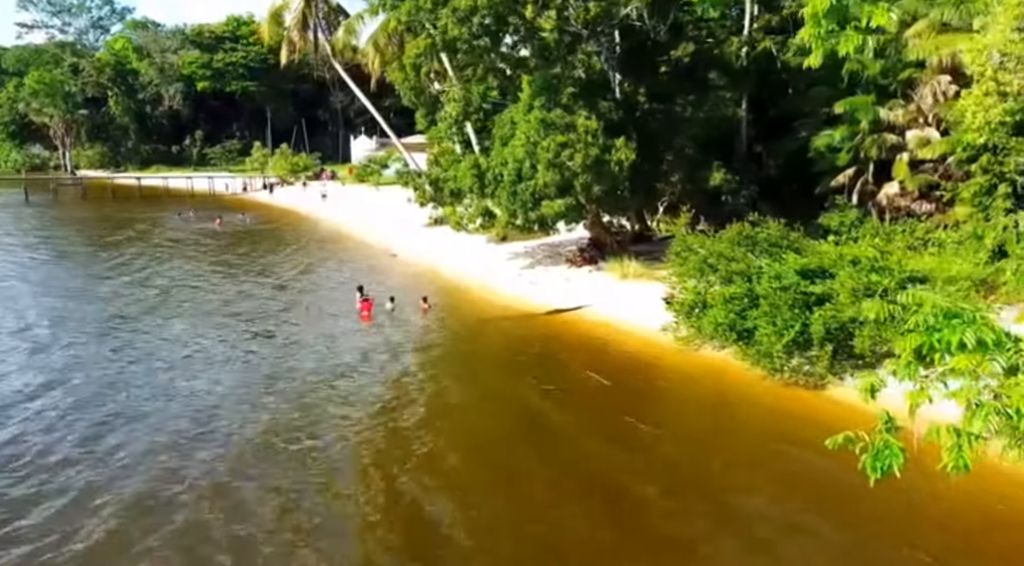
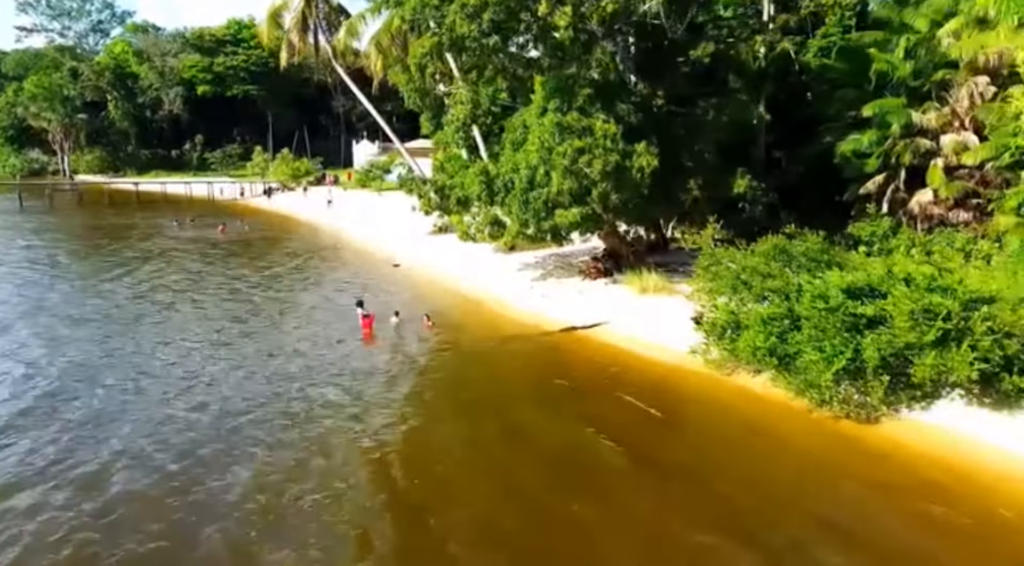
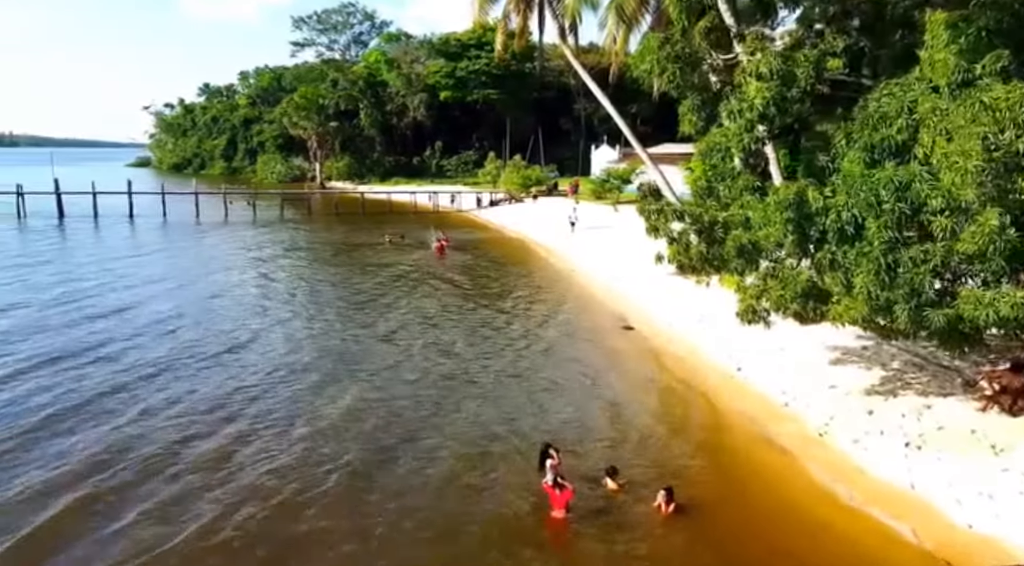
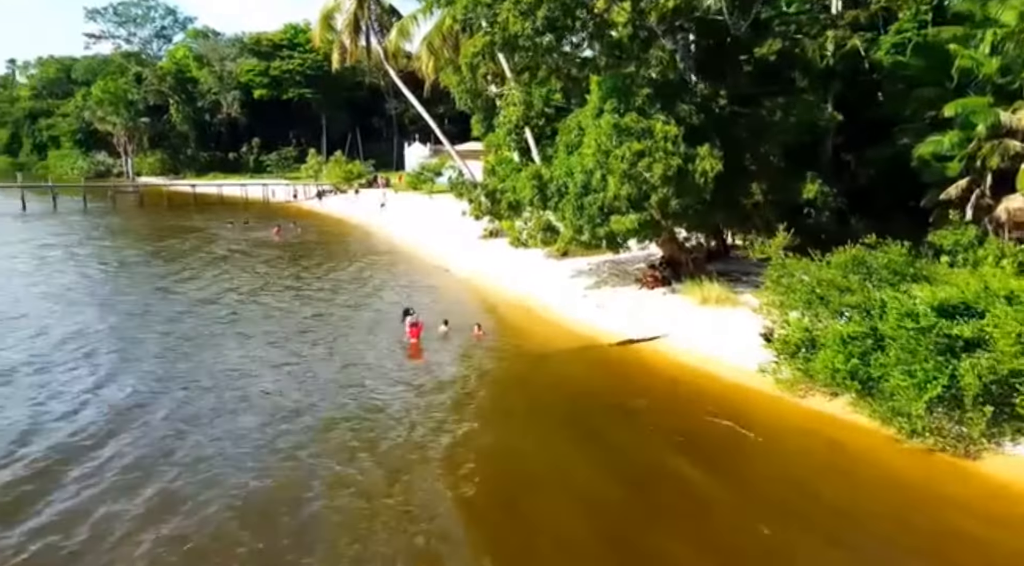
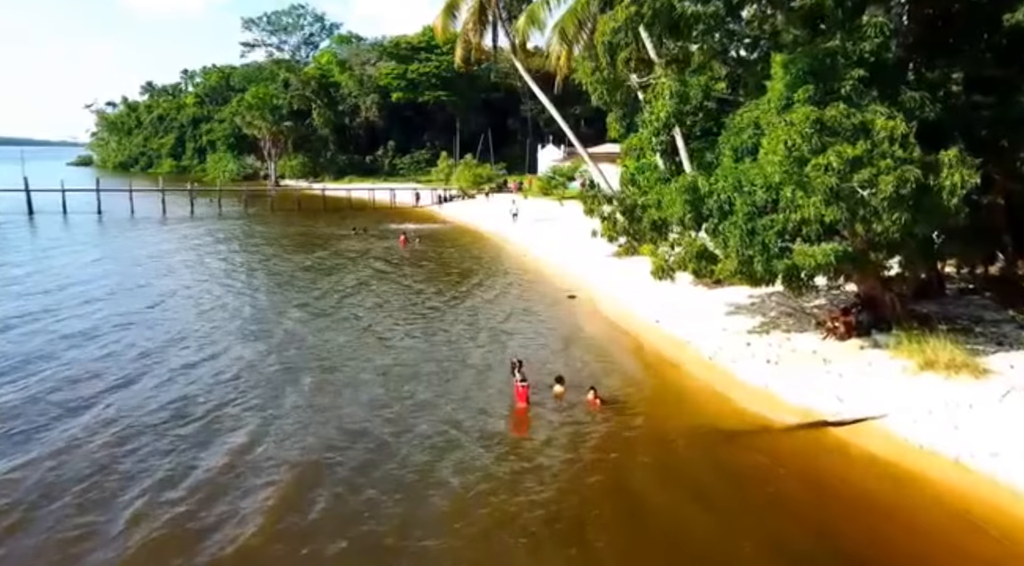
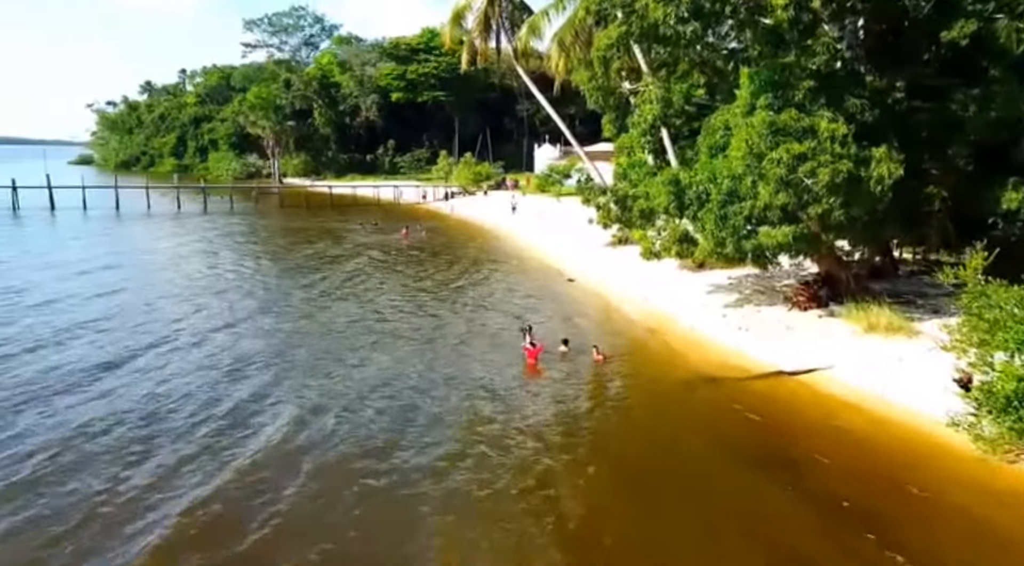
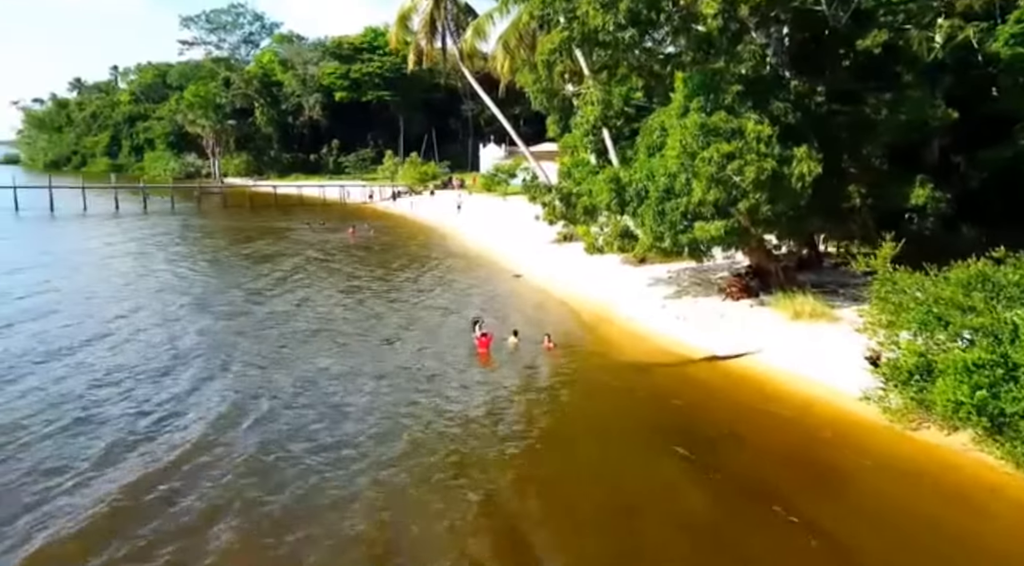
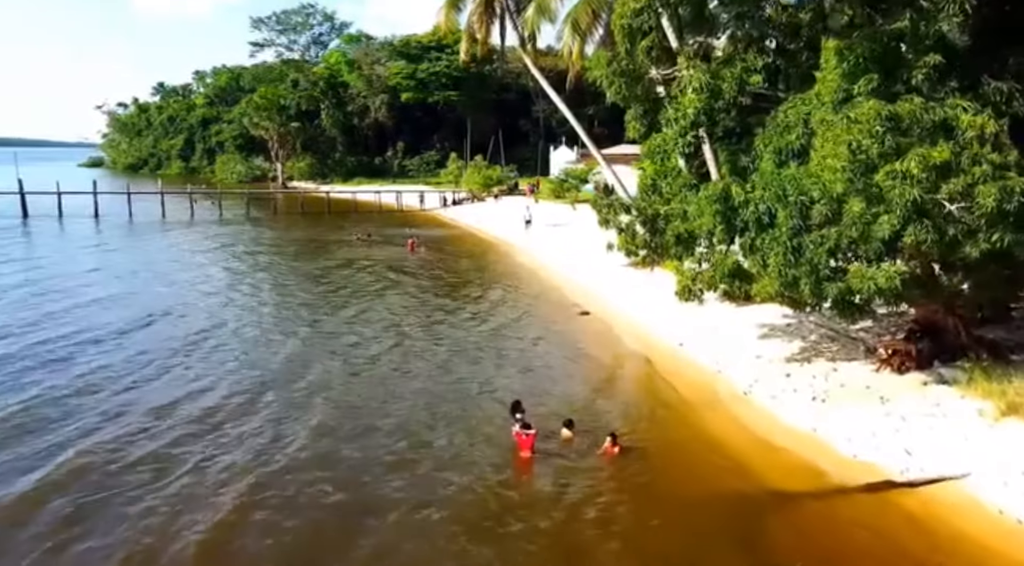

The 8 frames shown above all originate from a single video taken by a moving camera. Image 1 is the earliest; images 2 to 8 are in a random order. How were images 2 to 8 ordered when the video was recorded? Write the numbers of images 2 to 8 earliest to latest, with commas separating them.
2, 4, 7, 6, 5, 8, 3
